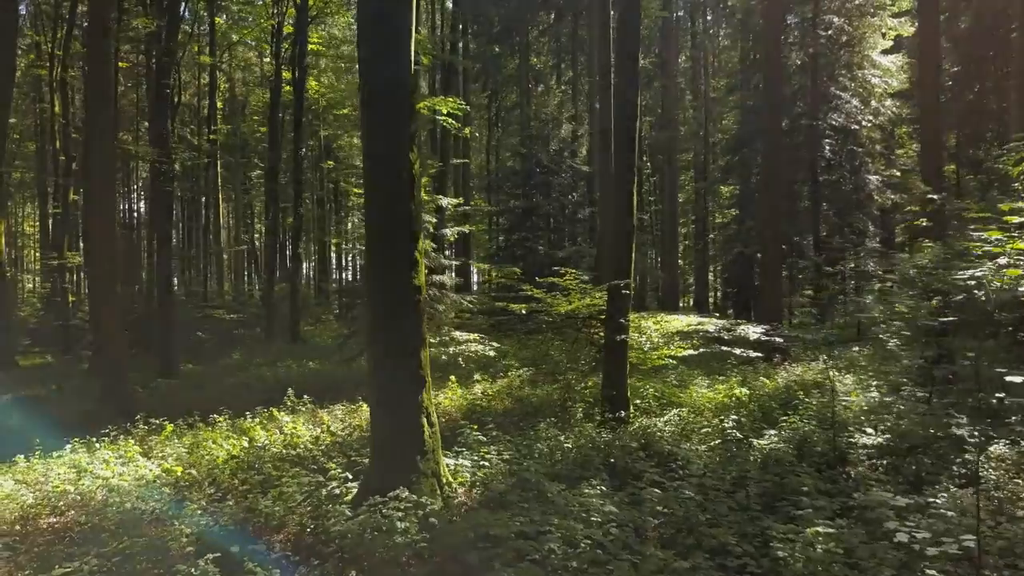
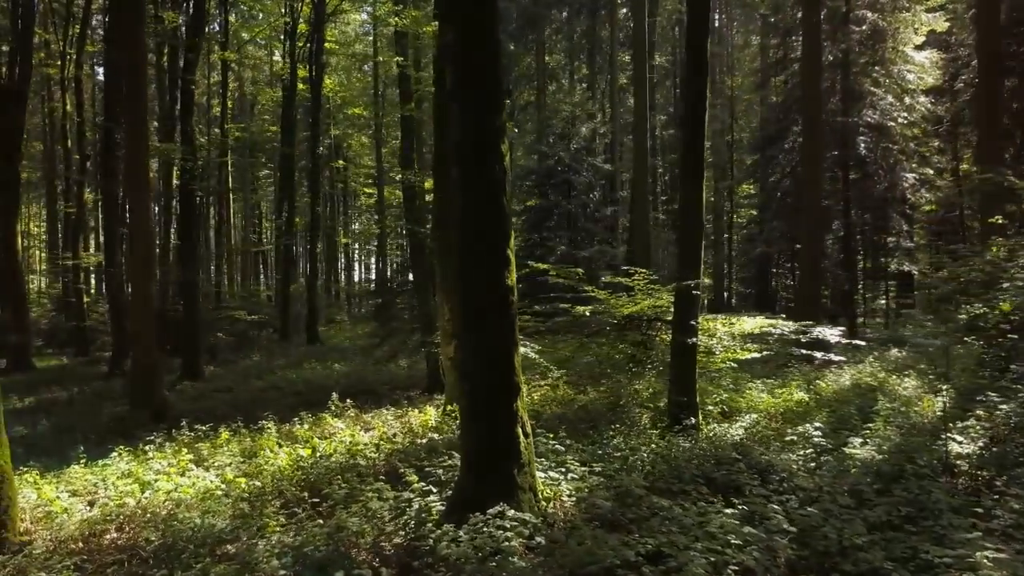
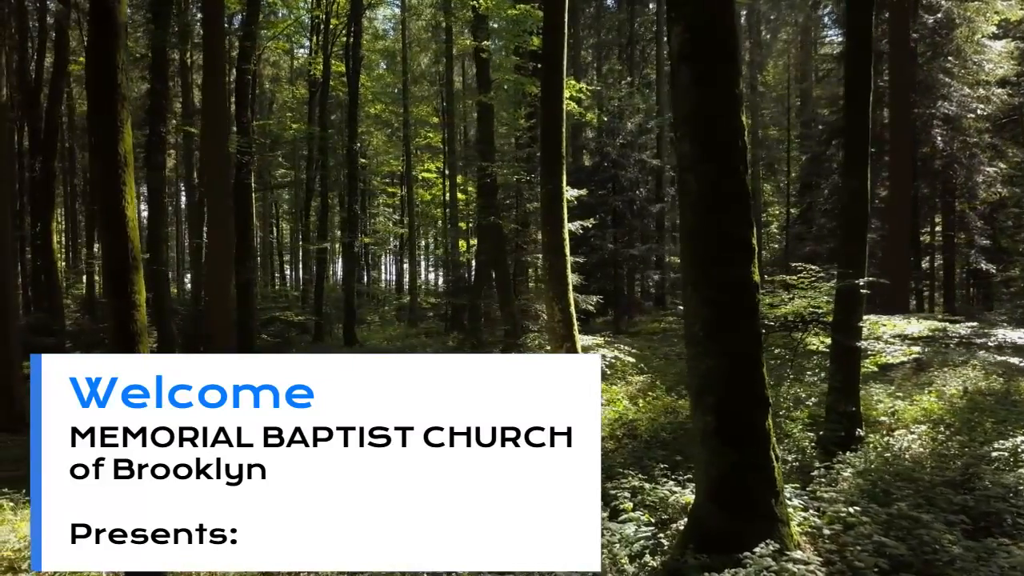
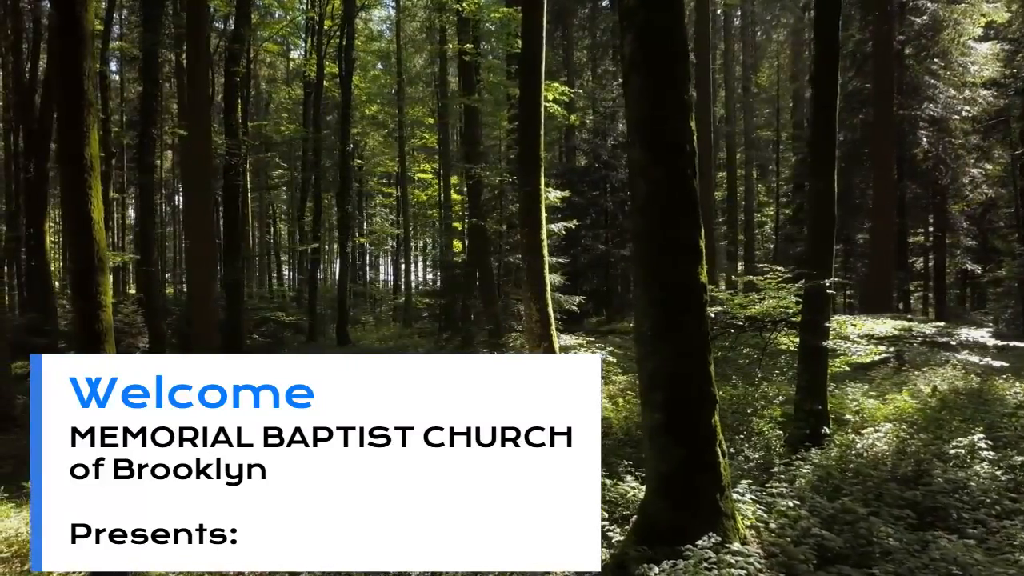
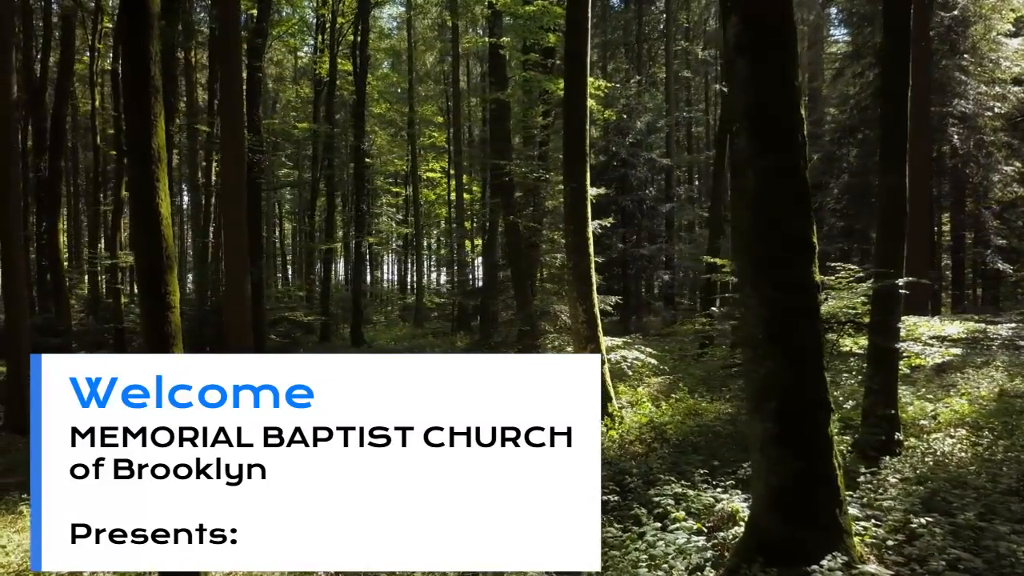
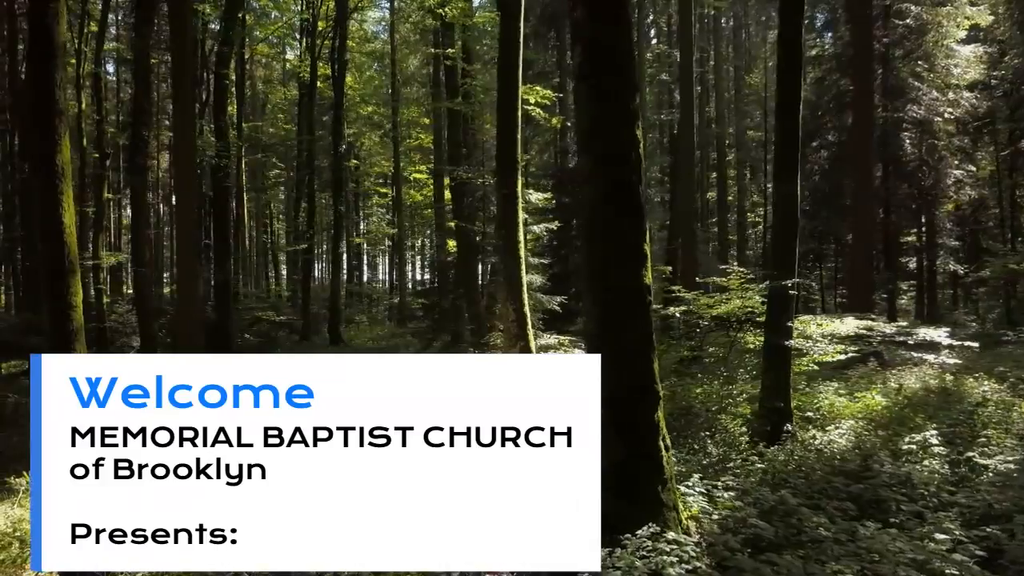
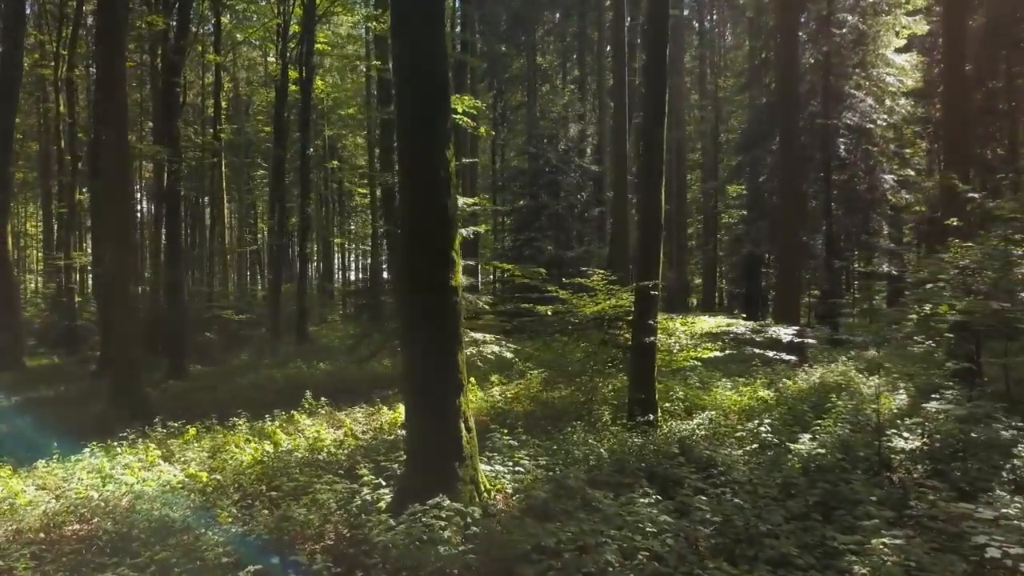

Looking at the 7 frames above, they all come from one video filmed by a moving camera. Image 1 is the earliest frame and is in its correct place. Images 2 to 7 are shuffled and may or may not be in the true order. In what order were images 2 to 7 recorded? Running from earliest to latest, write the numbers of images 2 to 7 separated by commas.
7, 2, 6, 4, 3, 5
